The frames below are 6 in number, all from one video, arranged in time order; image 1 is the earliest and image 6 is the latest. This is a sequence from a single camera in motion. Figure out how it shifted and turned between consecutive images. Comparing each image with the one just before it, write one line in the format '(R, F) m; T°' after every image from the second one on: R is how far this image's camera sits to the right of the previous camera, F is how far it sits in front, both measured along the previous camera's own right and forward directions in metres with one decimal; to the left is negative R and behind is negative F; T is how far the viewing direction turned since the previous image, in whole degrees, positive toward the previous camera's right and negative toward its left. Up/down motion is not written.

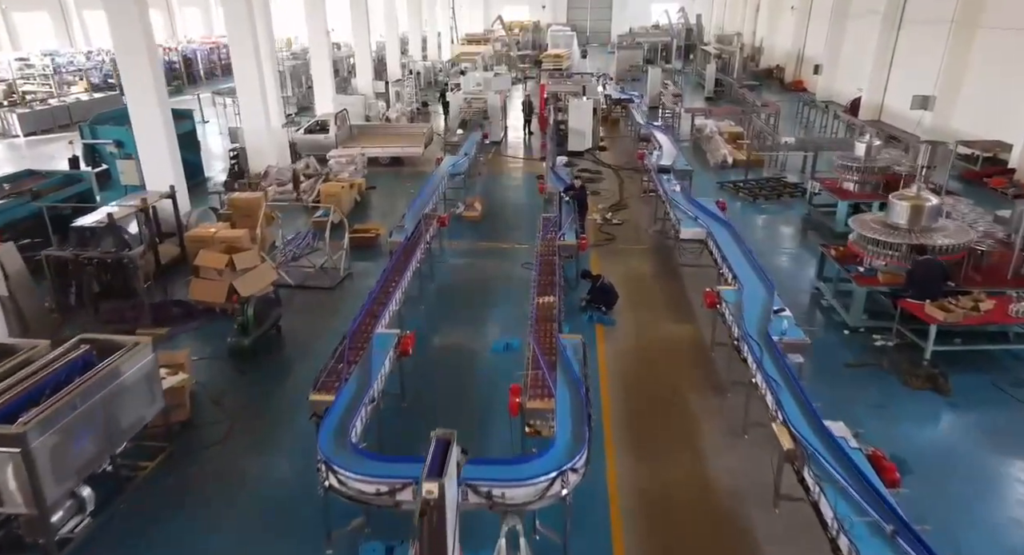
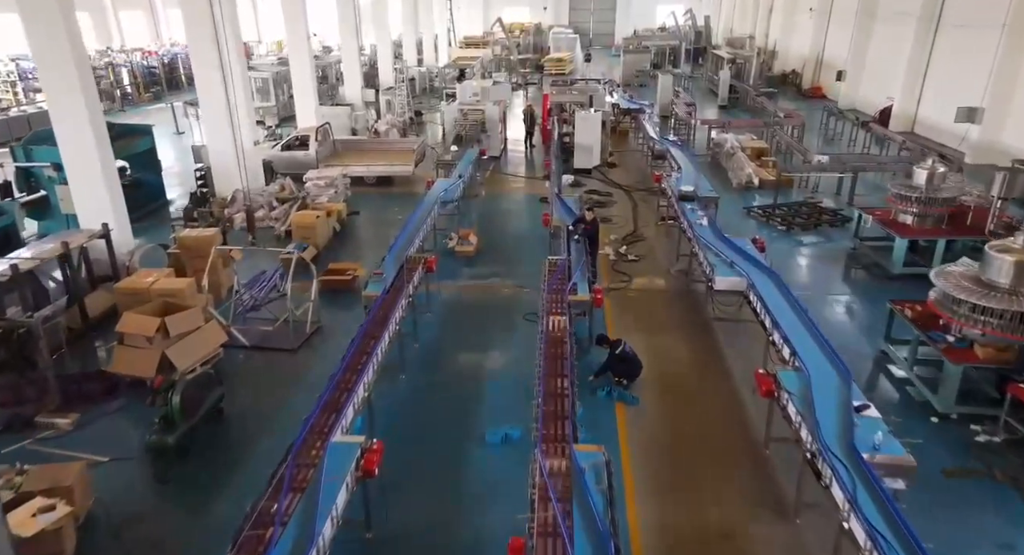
(0.0, +1.3) m; 0°
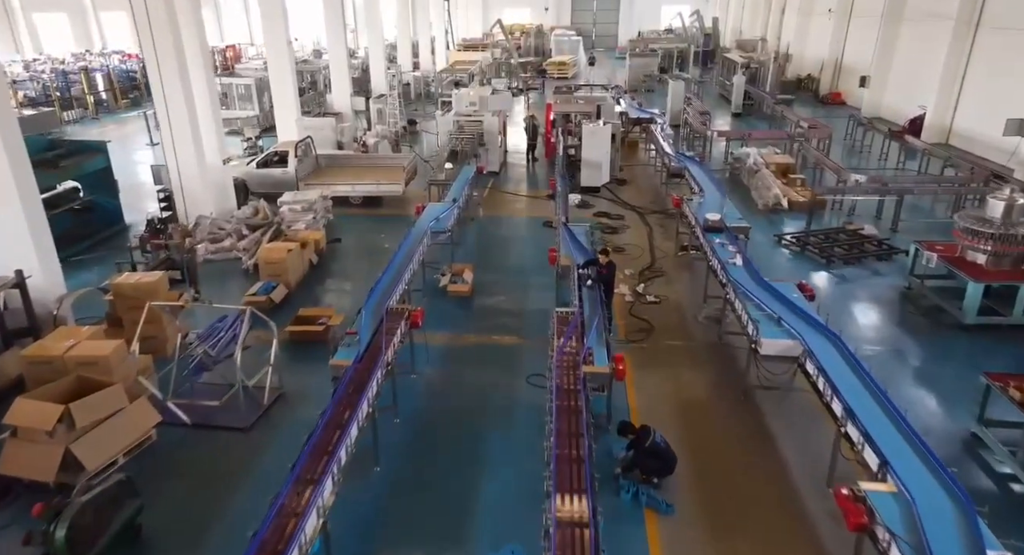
(0.0, +1.1) m; 0°
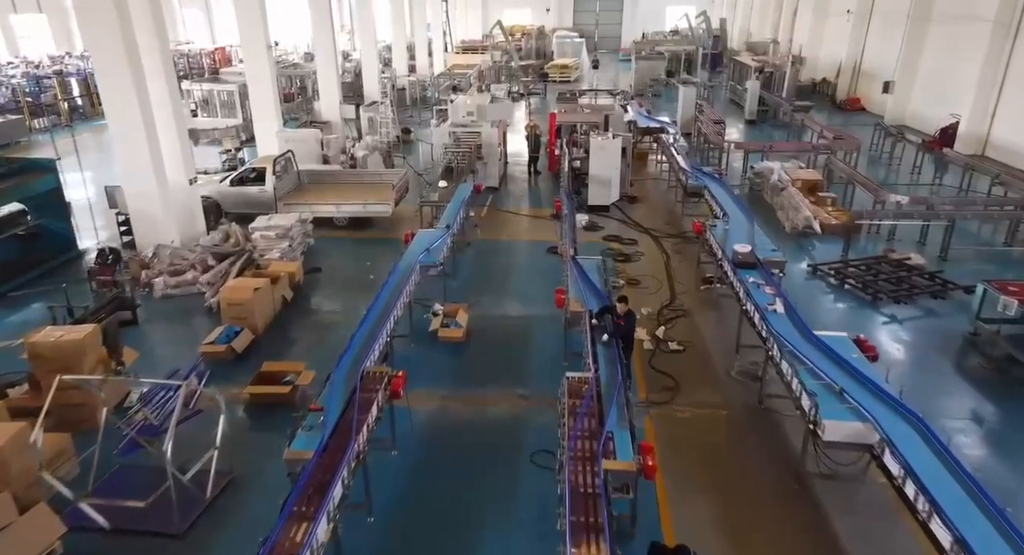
(0.0, +1.0) m; 0°
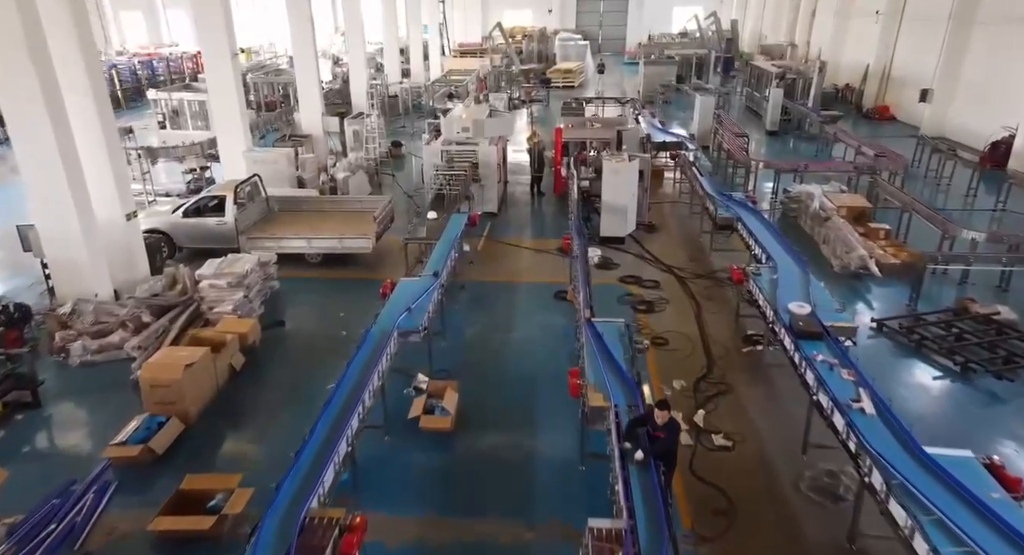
(0.0, +1.4) m; 0°
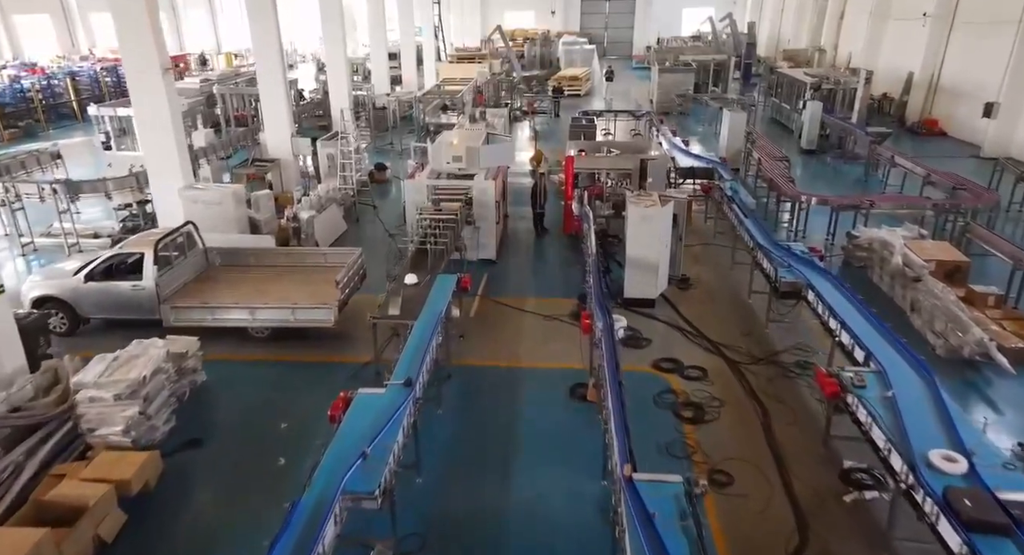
(0.0, +1.9) m; 0°
